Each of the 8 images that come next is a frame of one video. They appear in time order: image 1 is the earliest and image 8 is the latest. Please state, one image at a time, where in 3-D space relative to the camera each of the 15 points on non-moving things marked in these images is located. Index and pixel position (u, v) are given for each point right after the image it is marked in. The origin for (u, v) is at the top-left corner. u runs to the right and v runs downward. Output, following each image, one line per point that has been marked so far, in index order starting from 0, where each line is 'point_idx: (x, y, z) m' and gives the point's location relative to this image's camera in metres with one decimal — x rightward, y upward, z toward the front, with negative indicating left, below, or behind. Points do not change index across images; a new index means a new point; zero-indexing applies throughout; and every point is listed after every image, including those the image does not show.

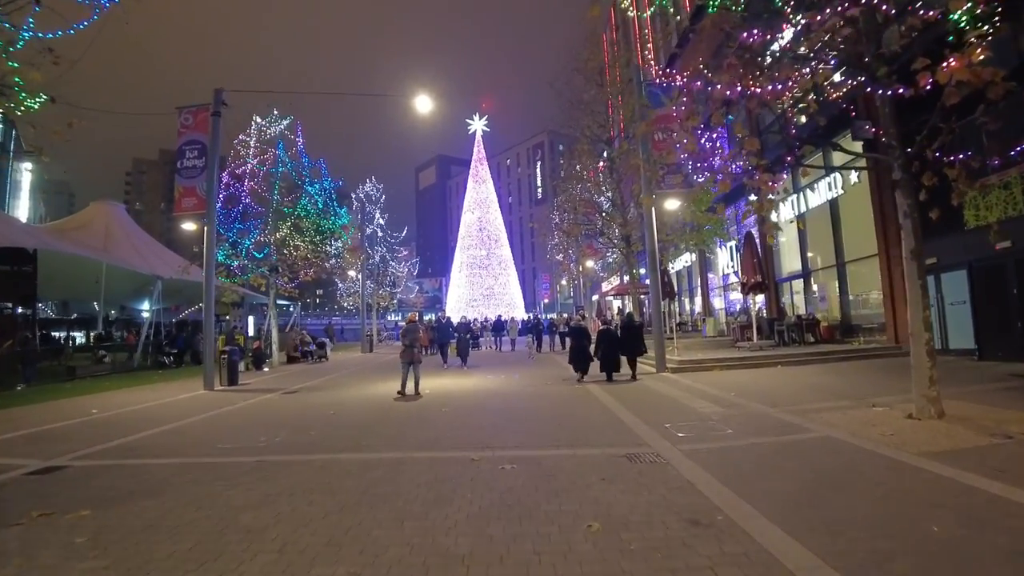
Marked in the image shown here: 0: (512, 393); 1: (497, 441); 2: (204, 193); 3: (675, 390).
0: (0.0, -2.1, +12.3) m
1: (-0.2, -1.9, +7.8) m
2: (-8.9, +2.7, +18.4) m
3: (+3.3, -2.0, +12.6) m
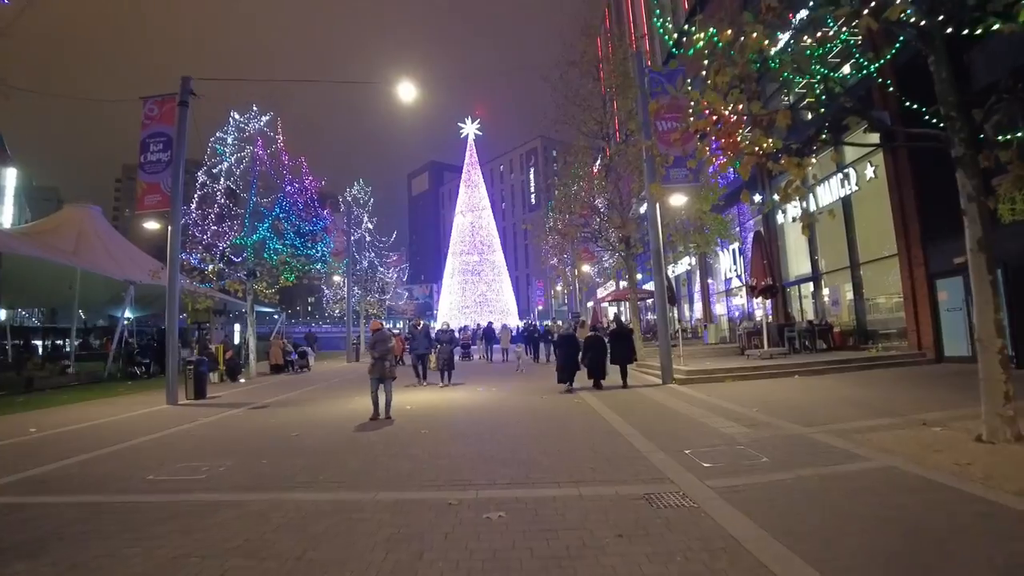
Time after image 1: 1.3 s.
0: (-0.2, -2.1, +10.9) m
1: (-0.3, -1.9, +6.3) m
2: (-9.2, +2.6, +16.9) m
3: (+3.1, -2.1, +11.2) m
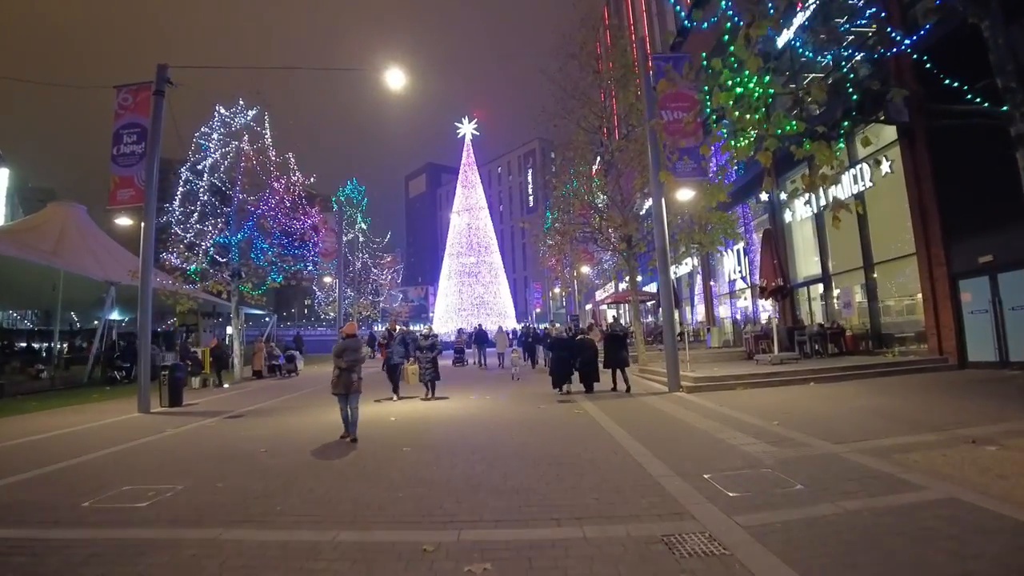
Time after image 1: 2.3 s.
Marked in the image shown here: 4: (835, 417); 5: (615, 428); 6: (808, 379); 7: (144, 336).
0: (-0.3, -2.1, +9.9) m
1: (-0.4, -1.8, +5.3) m
2: (-9.3, +2.6, +15.9) m
3: (+3.0, -2.1, +10.2) m
4: (+4.8, -1.9, +9.4) m
5: (+1.5, -2.0, +9.2) m
6: (+6.7, -2.0, +14.3) m
7: (-8.6, -1.1, +14.9) m
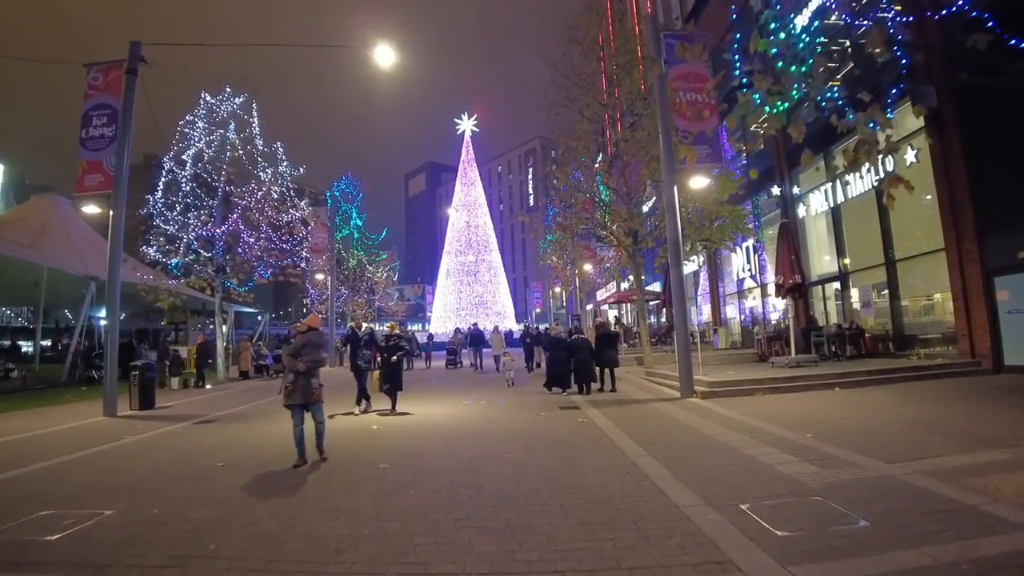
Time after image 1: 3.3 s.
0: (-0.3, -2.0, +8.7) m
1: (-0.4, -1.7, +4.2) m
2: (-9.3, +2.7, +14.8) m
3: (+3.0, -2.0, +9.1) m
4: (+4.7, -1.8, +8.2) m
5: (+1.4, -1.9, +8.0) m
6: (+6.6, -1.9, +13.2) m
7: (-8.7, -1.0, +13.8) m
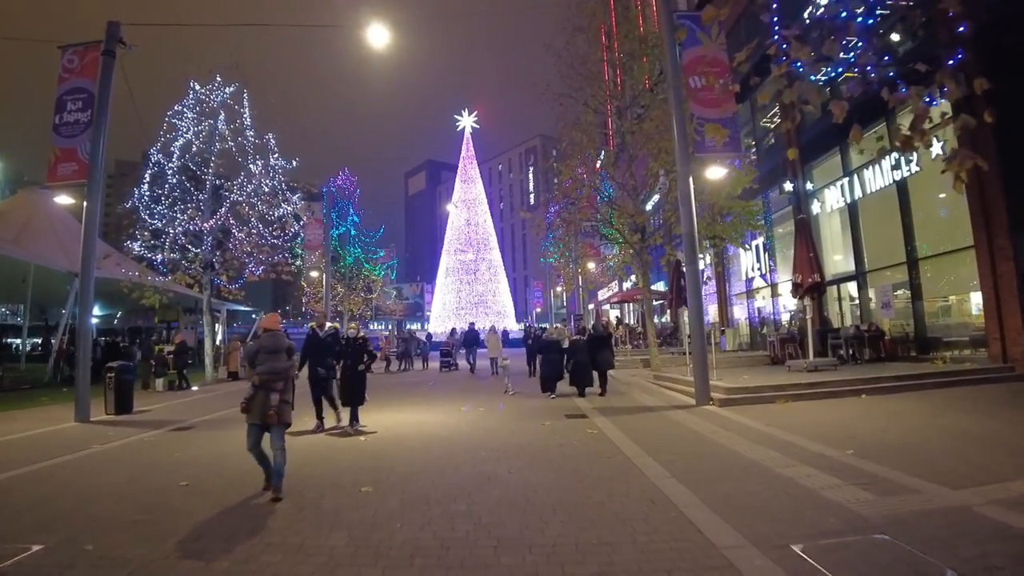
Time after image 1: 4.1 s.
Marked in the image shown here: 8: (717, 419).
0: (-0.3, -1.9, +7.8) m
1: (-0.4, -1.7, +3.2) m
2: (-9.2, +2.8, +13.9) m
3: (+3.0, -2.0, +8.2) m
4: (+4.7, -1.8, +7.3) m
5: (+1.5, -1.9, +7.1) m
6: (+6.6, -1.9, +12.3) m
7: (-8.6, -0.9, +12.9) m
8: (+3.2, -2.1, +10.0) m
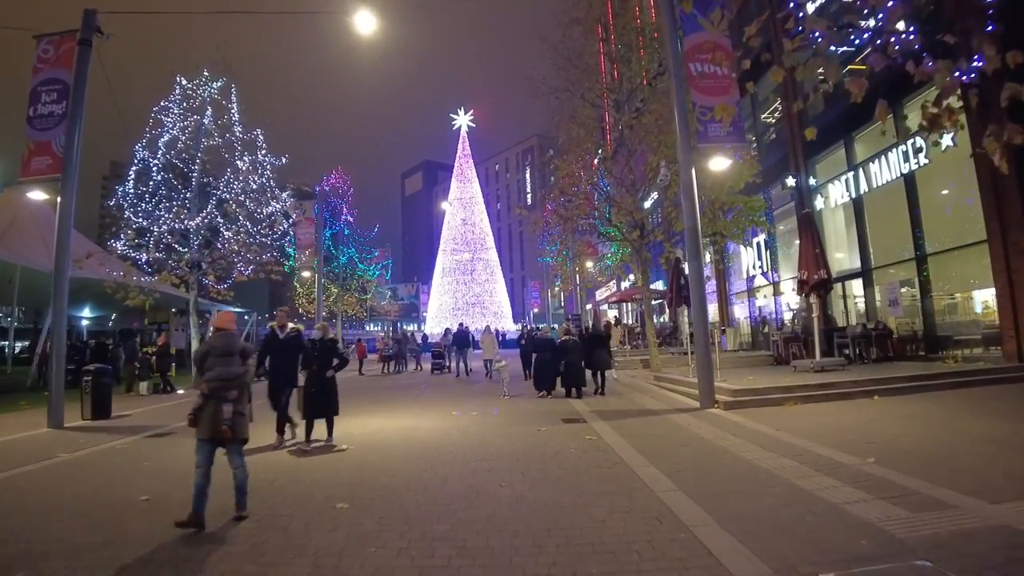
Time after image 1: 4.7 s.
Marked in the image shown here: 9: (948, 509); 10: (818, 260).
0: (-0.4, -1.9, +7.2) m
1: (-0.5, -1.6, +2.7) m
2: (-9.4, +2.8, +13.3) m
3: (+2.9, -1.9, +7.6) m
4: (+4.7, -1.8, +6.8) m
5: (+1.4, -1.9, +6.6) m
6: (+6.5, -1.9, +11.7) m
7: (-8.7, -0.9, +12.3) m
8: (+3.1, -2.0, +9.5) m
9: (+3.3, -1.7, +4.8) m
10: (+7.0, +0.6, +14.6) m
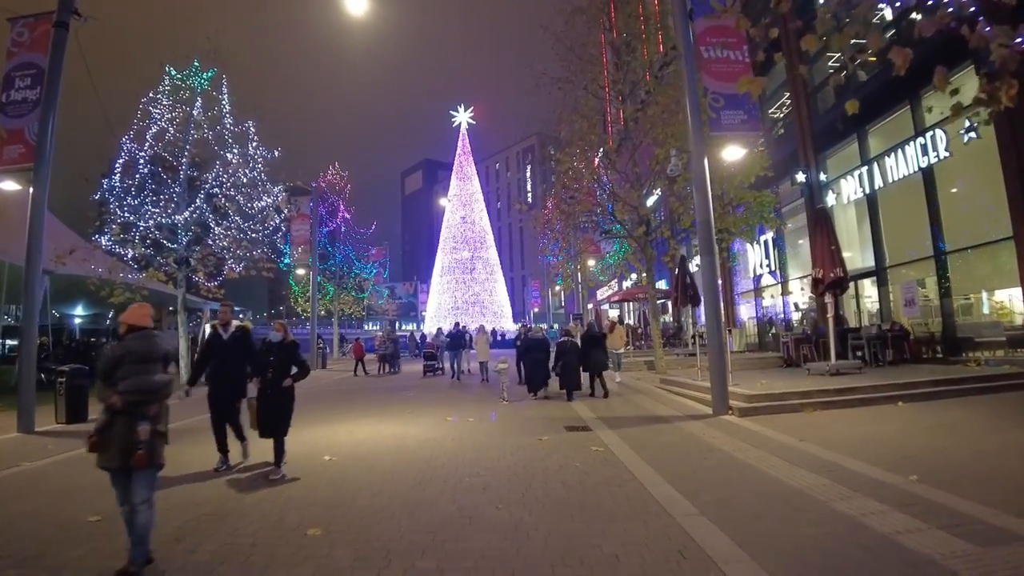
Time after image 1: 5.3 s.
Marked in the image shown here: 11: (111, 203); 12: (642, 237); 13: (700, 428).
0: (-0.4, -1.8, +6.5) m
1: (-0.5, -1.6, +2.0) m
2: (-9.4, +2.9, +12.5) m
3: (+2.9, -1.9, +6.9) m
4: (+4.6, -1.7, +6.0) m
5: (+1.4, -1.8, +5.8) m
6: (+6.5, -1.8, +11.0) m
7: (-8.8, -0.8, +11.5) m
8: (+3.1, -2.0, +8.7) m
9: (+3.3, -1.7, +4.1) m
10: (+7.0, +0.7, +13.9) m
11: (-12.4, +2.6, +19.7) m
12: (+3.9, +1.5, +19.3) m
13: (+2.7, -2.0, +9.2) m
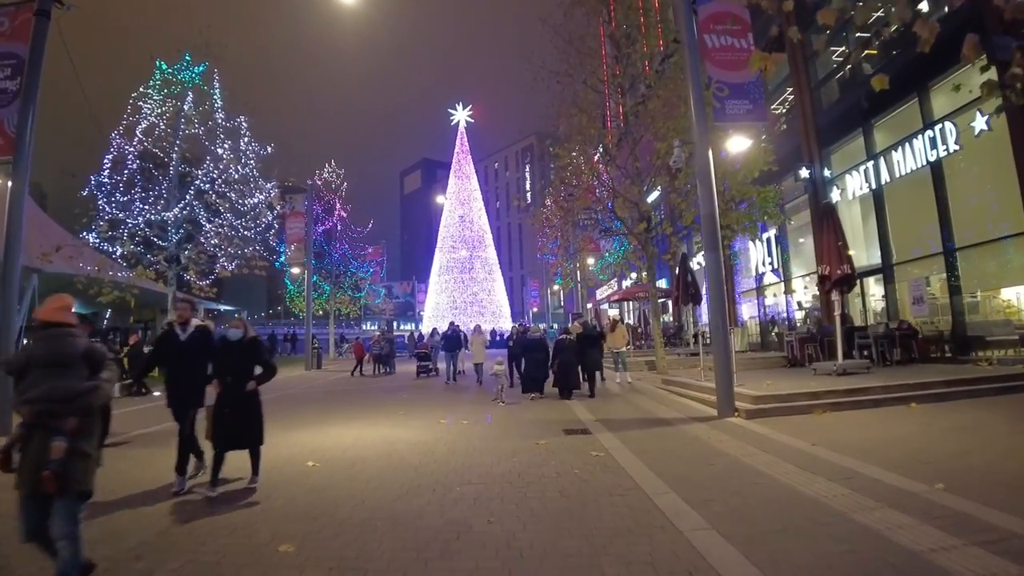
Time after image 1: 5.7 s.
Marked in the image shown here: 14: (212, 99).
0: (-0.4, -1.8, +6.1) m
1: (-0.5, -1.5, +1.5) m
2: (-9.4, +3.0, +12.1) m
3: (+2.8, -1.8, +6.5) m
4: (+4.6, -1.7, +5.6) m
5: (+1.3, -1.8, +5.4) m
6: (+6.5, -1.8, +10.6) m
7: (-8.8, -0.8, +11.1) m
8: (+3.1, -1.9, +8.3) m
9: (+3.2, -1.6, +3.7) m
10: (+6.9, +0.7, +13.5) m
11: (-12.4, +2.6, +19.3) m
12: (+3.9, +1.6, +18.9) m
13: (+2.6, -1.9, +8.7) m
14: (-9.5, +6.0, +20.2) m
